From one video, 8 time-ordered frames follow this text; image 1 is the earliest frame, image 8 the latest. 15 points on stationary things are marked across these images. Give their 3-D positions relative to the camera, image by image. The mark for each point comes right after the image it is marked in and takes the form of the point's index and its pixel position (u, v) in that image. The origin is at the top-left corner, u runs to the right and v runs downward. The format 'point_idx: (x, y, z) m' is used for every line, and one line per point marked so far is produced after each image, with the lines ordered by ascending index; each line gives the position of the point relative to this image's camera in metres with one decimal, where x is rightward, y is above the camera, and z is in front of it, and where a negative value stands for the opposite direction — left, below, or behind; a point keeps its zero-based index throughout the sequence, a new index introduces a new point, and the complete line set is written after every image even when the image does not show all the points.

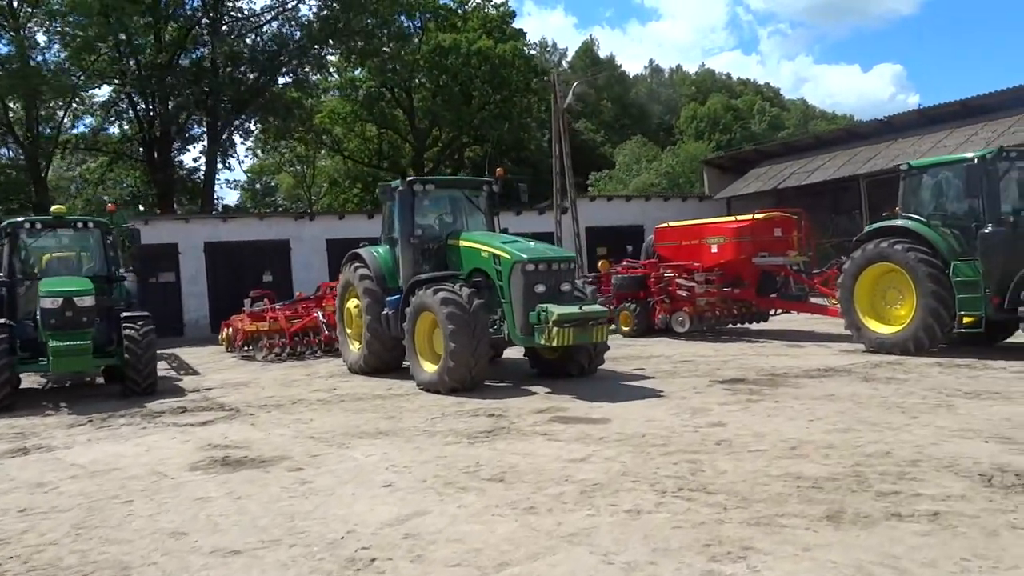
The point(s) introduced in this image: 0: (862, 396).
0: (+3.4, -1.1, +7.4) m
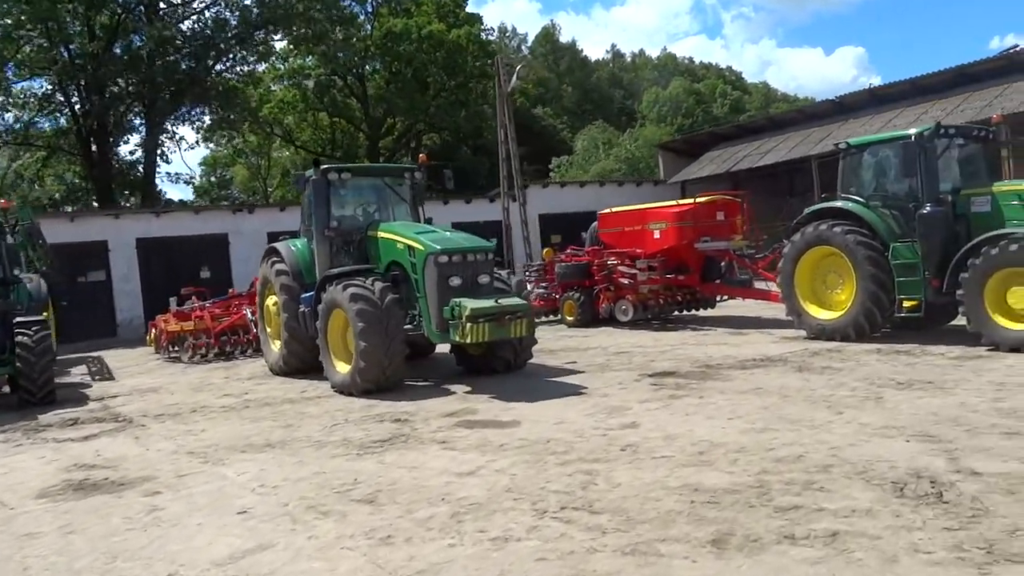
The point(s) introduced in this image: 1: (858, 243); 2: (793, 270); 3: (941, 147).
0: (+2.5, -0.9, +7.0) m
1: (+4.5, +0.6, +9.9) m
2: (+4.0, +0.2, +10.8) m
3: (+5.4, +1.8, +9.6) m
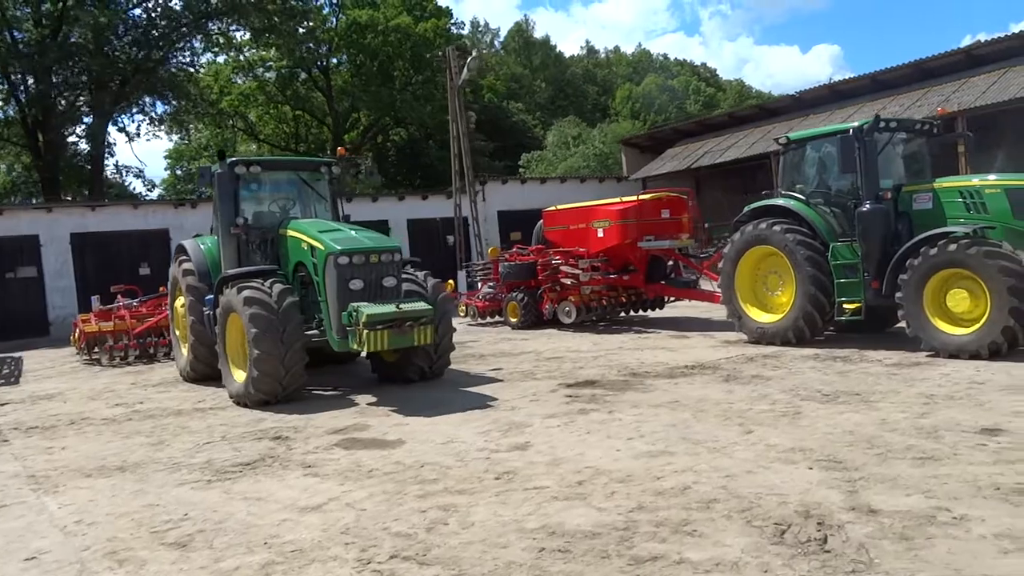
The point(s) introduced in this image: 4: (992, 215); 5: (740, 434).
0: (+1.7, -1.0, +6.5) m
1: (+3.5, +0.6, +9.4) m
2: (+3.0, +0.2, +10.3) m
3: (+4.5, +1.8, +9.2) m
4: (+5.1, +0.8, +8.1) m
5: (+1.6, -1.0, +5.3) m
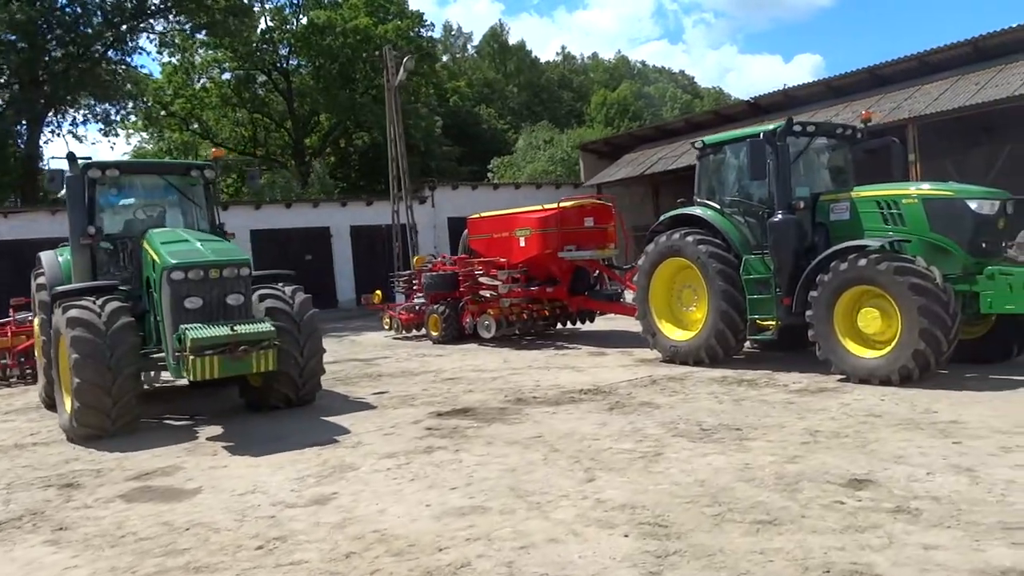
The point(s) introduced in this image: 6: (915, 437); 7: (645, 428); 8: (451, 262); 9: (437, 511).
0: (+0.4, -1.1, +5.7) m
1: (+2.2, +0.4, +8.7) m
2: (+1.7, 0.0, +9.5) m
3: (+3.2, +1.6, +8.5) m
4: (+3.9, +0.6, +7.4) m
5: (+0.4, -1.2, +4.6) m
6: (+2.7, -1.0, +5.1) m
7: (+1.0, -1.1, +5.9) m
8: (-1.1, +0.5, +13.4) m
9: (-0.4, -1.2, +4.2) m
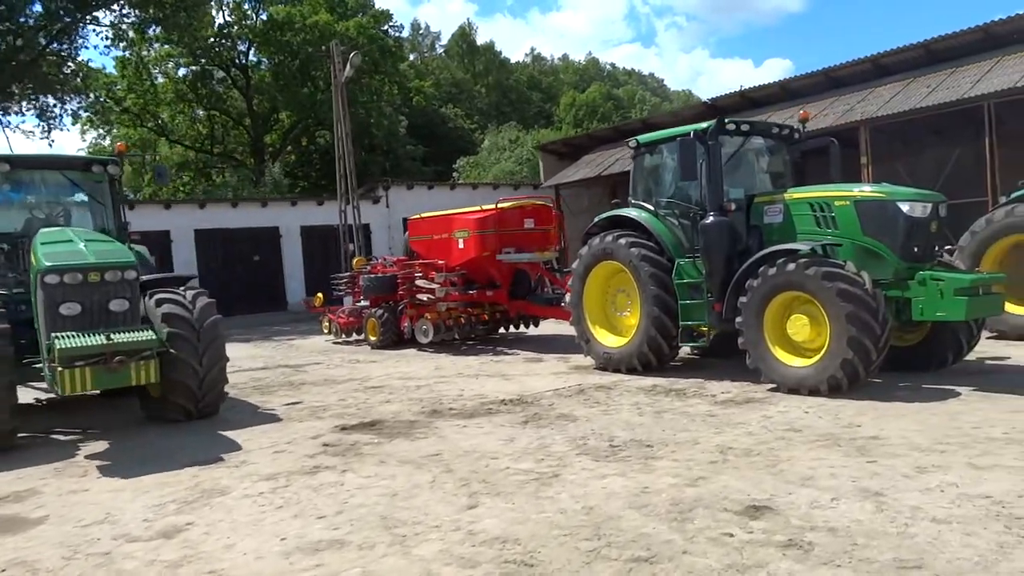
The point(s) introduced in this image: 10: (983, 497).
0: (-0.3, -1.2, +5.3) m
1: (+1.4, +0.3, +8.4) m
2: (+0.8, 0.0, +9.2) m
3: (+2.4, +1.5, +8.1) m
4: (+3.1, +0.5, +7.1) m
5: (-0.3, -1.2, +4.1) m
6: (+2.0, -1.0, +4.7) m
7: (+0.3, -1.1, +5.5) m
8: (-2.0, +0.4, +13.0) m
9: (-1.1, -1.3, +3.8) m
10: (+2.3, -1.0, +3.8) m
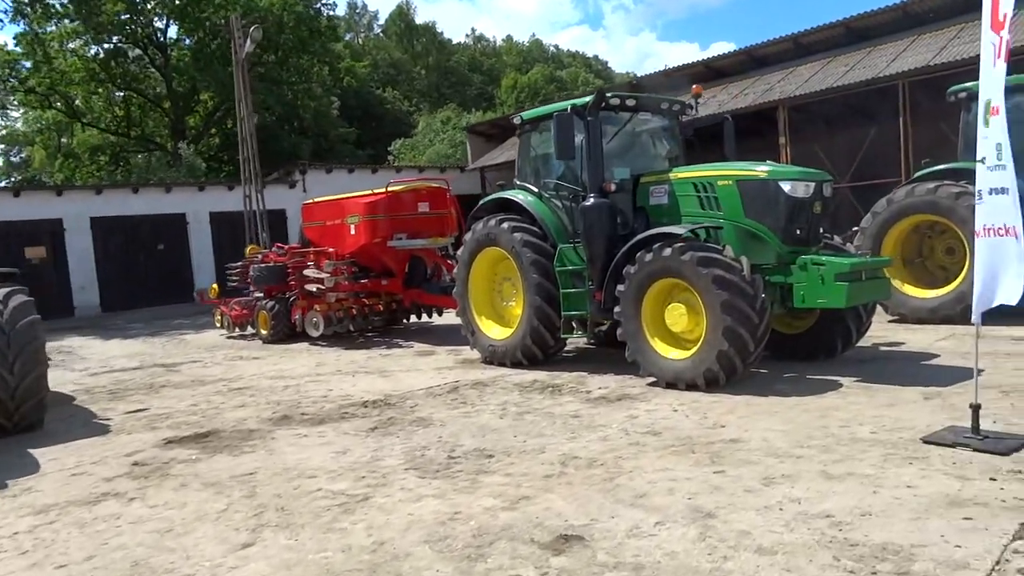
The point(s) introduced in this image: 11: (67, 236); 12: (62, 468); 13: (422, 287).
0: (-1.4, -1.1, +4.7) m
1: (+0.1, +0.5, +7.8) m
2: (-0.5, +0.1, +8.6) m
3: (+1.1, +1.7, +7.6) m
4: (+1.8, +0.7, +6.6) m
5: (-1.3, -1.2, +3.5) m
6: (+0.9, -1.0, +4.2) m
7: (-0.8, -1.1, +4.9) m
8: (-3.6, +0.6, +12.2) m
9: (-2.0, -1.3, +3.1) m
10: (+1.3, -1.0, +3.3) m
11: (-11.1, +1.3, +19.0) m
12: (-3.1, -1.2, +5.3) m
13: (-1.3, 0.0, +11.1) m
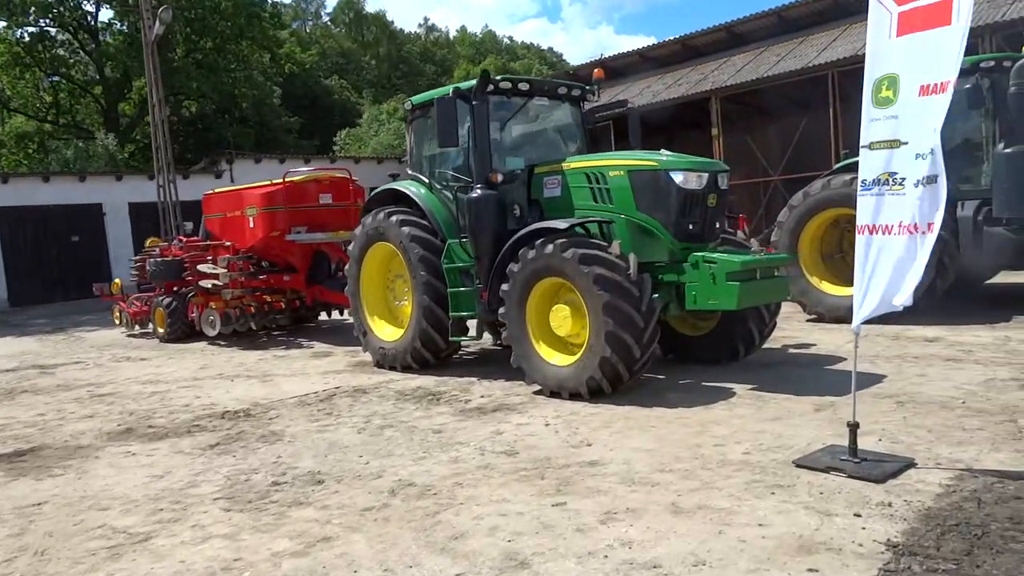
0: (-2.3, -1.1, +4.0) m
1: (-0.9, +0.5, +7.2) m
2: (-1.6, +0.1, +7.9) m
3: (0.0, +1.7, +7.0) m
4: (+0.8, +0.7, +6.1) m
5: (-2.1, -1.2, +2.9) m
6: (0.0, -1.0, +3.7) m
7: (-1.7, -1.1, +4.3) m
8: (-4.9, +0.6, +11.4) m
9: (-2.9, -1.3, +2.4) m
10: (+0.5, -1.0, +2.8) m
11: (-12.7, +1.4, +17.9) m
12: (-4.0, -1.2, +4.5) m
13: (-2.5, +0.1, +10.4) m
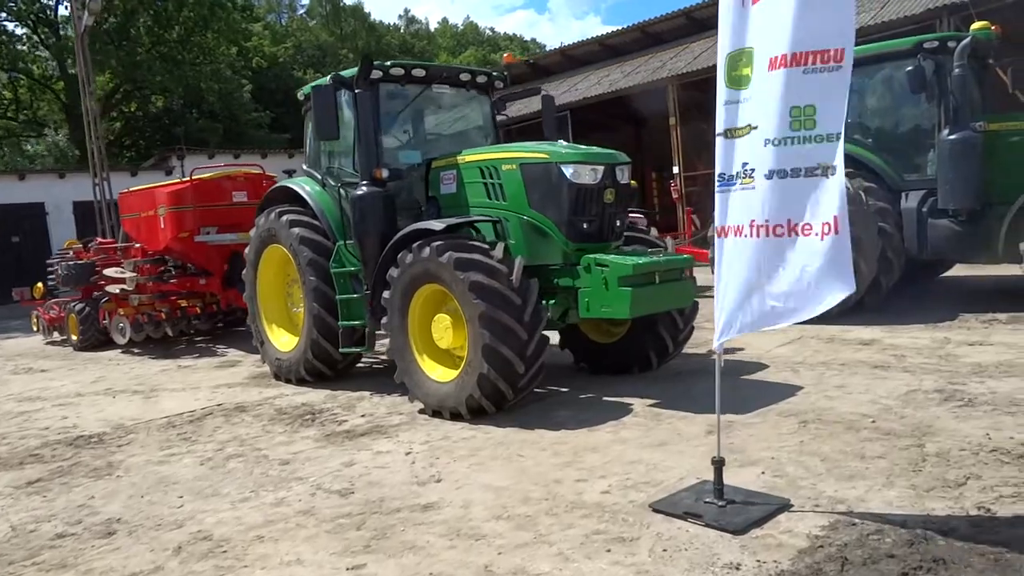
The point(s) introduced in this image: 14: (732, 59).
0: (-3.1, -1.2, +3.4) m
1: (-1.8, +0.4, +6.6) m
2: (-2.5, +0.1, +7.3) m
3: (-0.9, +1.6, +6.4) m
4: (0.0, +0.6, +5.5) m
5: (-2.9, -1.3, +2.3) m
6: (-0.8, -1.1, +3.1) m
7: (-2.5, -1.2, +3.7) m
8: (-5.8, +0.6, +10.7) m
9: (-3.7, -1.4, +1.8) m
10: (-0.3, -1.1, +2.2) m
11: (-13.7, +1.3, +17.1) m
12: (-4.8, -1.4, +3.9) m
13: (-3.4, 0.0, +9.8) m
14: (+1.0, +1.0, +3.4) m
